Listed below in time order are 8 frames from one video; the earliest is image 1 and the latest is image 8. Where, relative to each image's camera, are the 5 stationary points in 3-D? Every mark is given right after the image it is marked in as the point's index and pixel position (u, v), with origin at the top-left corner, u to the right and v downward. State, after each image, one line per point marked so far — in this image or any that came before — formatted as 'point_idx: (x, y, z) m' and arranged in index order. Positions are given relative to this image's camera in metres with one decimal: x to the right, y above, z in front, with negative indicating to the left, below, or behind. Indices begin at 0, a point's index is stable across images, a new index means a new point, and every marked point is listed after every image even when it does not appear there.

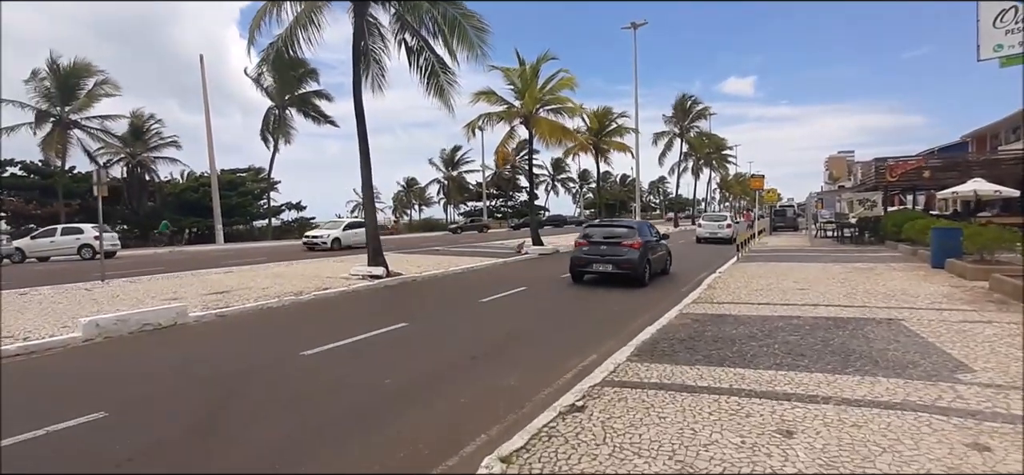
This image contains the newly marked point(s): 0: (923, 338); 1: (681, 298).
0: (+5.6, -1.4, +7.6) m
1: (+4.1, -1.5, +13.5) m
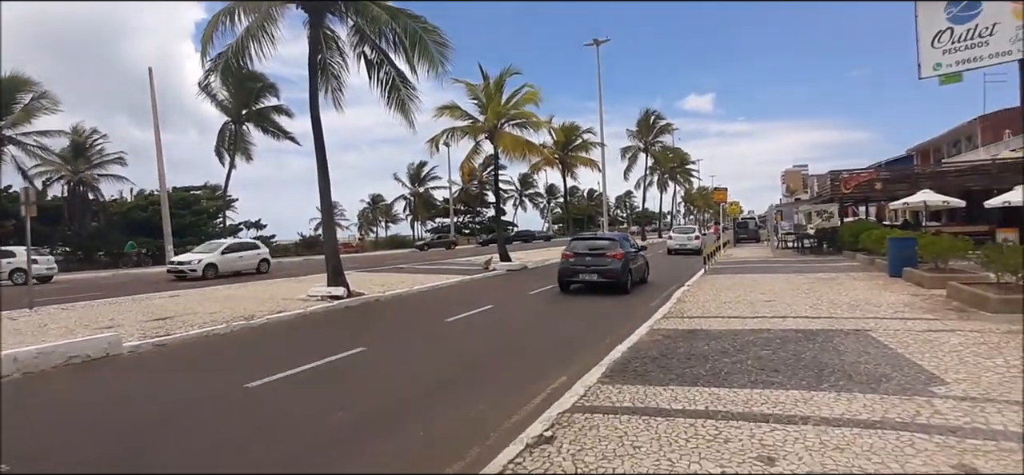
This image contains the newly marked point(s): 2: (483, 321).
0: (+5.2, -1.5, +7.6) m
1: (+3.3, -1.8, +13.3) m
2: (-0.6, -2.0, +13.4) m
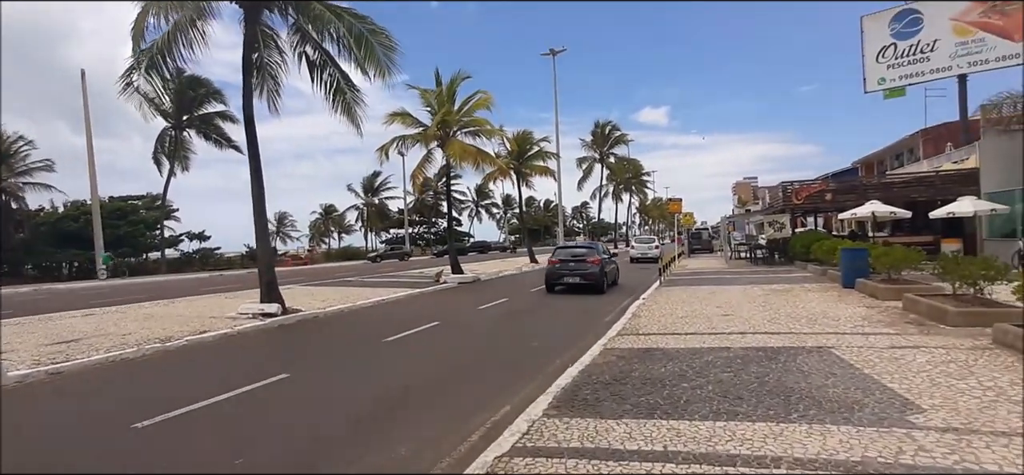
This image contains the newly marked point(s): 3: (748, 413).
0: (+4.4, -1.7, +7.0) m
1: (+2.1, -2.0, +12.7) m
2: (-1.8, -2.2, +12.4) m
3: (+2.4, -1.8, +5.7) m
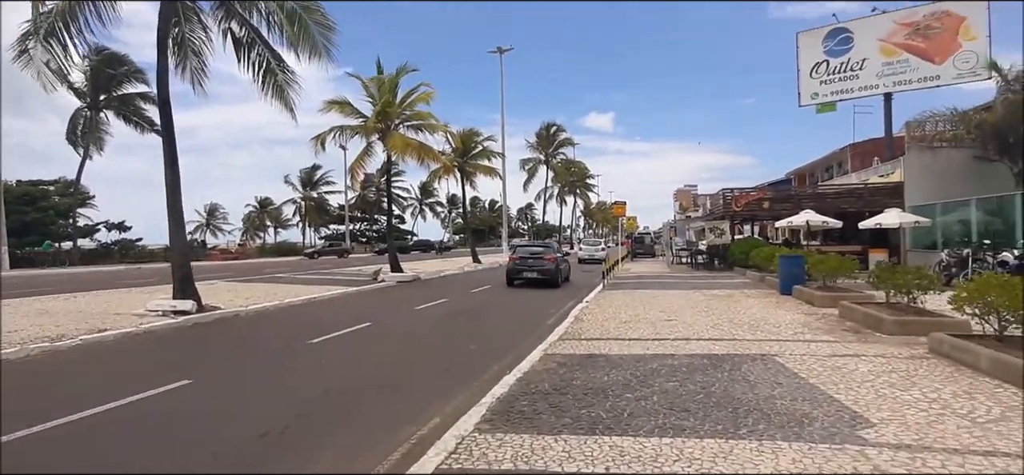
0: (+3.6, -1.7, +6.8) m
1: (+0.8, -2.0, +12.2) m
2: (-3.1, -2.1, +11.5) m
3: (+1.7, -1.8, +5.3) m
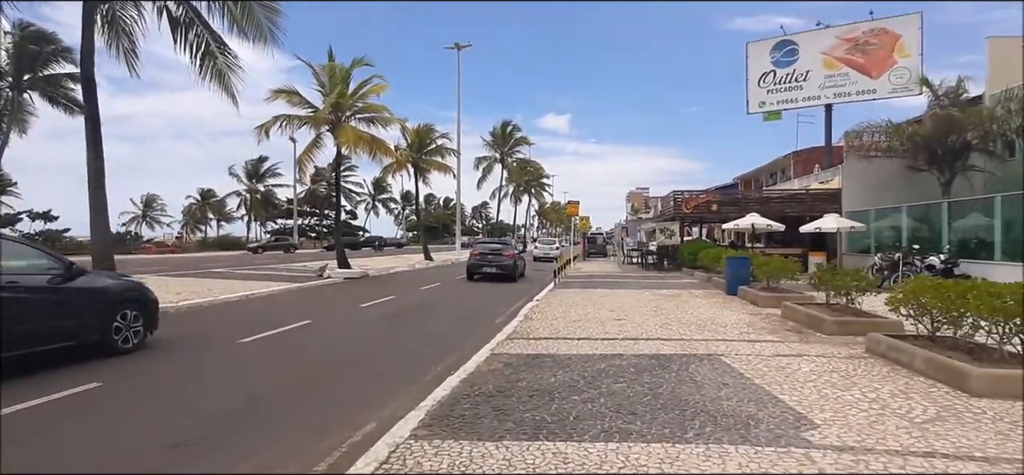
0: (+2.9, -1.7, +6.8) m
1: (-0.4, -2.0, +11.9) m
2: (-4.2, -2.0, +10.9) m
3: (+1.2, -1.8, +5.1) m
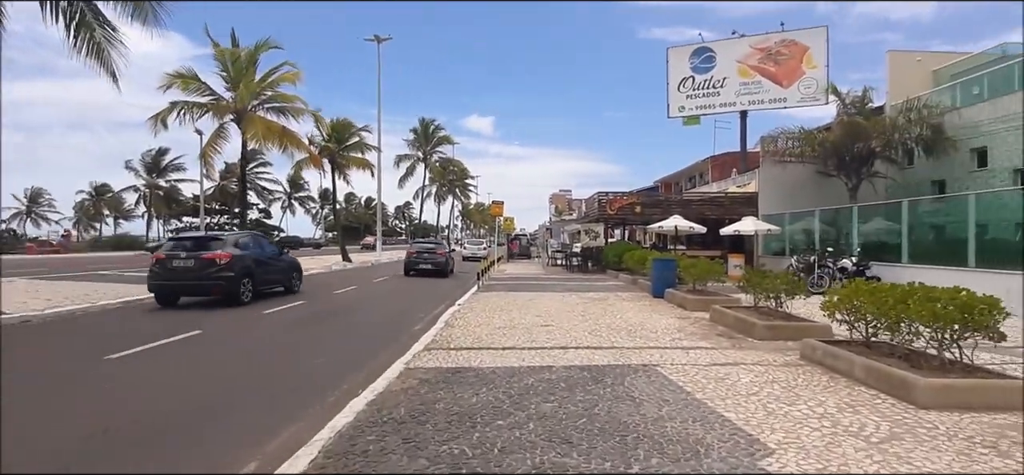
0: (+2.0, -1.7, +6.1) m
1: (-1.9, -2.0, +10.8) m
2: (-5.6, -1.9, +9.3) m
3: (+0.5, -1.8, +4.3) m
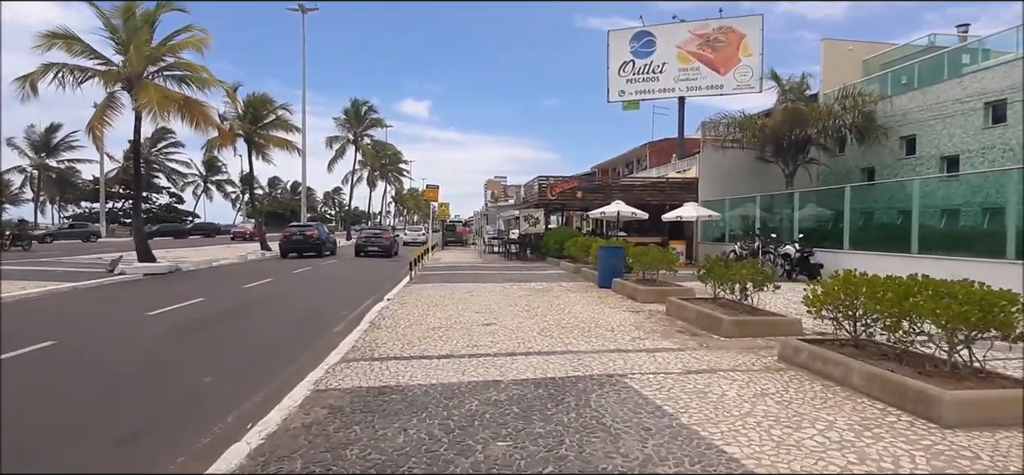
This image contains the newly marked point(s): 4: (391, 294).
0: (+1.4, -1.6, +4.9) m
1: (-3.0, -1.7, +9.1) m
2: (-6.4, -1.8, +7.2) m
3: (+0.2, -1.7, +2.9) m
4: (-3.1, -1.5, +14.4) m
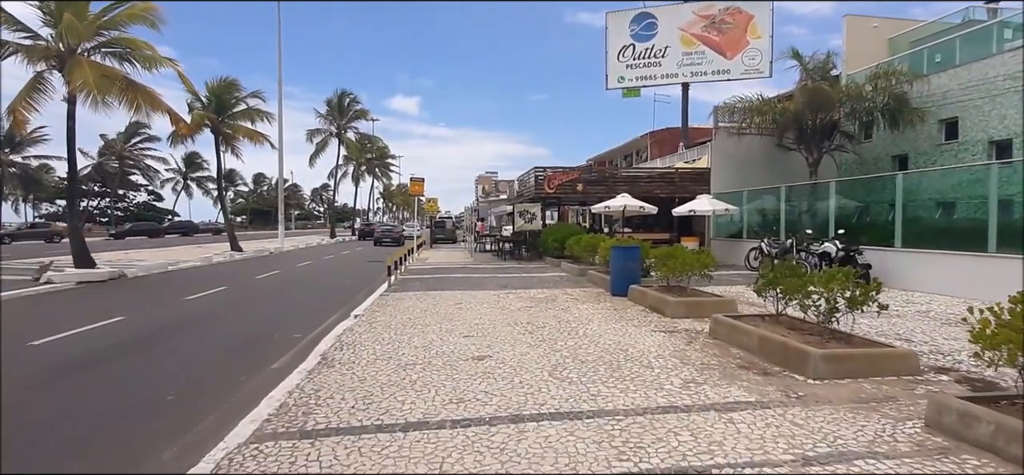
0: (+1.5, -1.7, +2.4) m
1: (-2.9, -1.8, +6.5) m
2: (-6.4, -1.9, +4.6) m
3: (+0.3, -1.8, +0.3) m
4: (-3.2, -1.5, +11.8) m
